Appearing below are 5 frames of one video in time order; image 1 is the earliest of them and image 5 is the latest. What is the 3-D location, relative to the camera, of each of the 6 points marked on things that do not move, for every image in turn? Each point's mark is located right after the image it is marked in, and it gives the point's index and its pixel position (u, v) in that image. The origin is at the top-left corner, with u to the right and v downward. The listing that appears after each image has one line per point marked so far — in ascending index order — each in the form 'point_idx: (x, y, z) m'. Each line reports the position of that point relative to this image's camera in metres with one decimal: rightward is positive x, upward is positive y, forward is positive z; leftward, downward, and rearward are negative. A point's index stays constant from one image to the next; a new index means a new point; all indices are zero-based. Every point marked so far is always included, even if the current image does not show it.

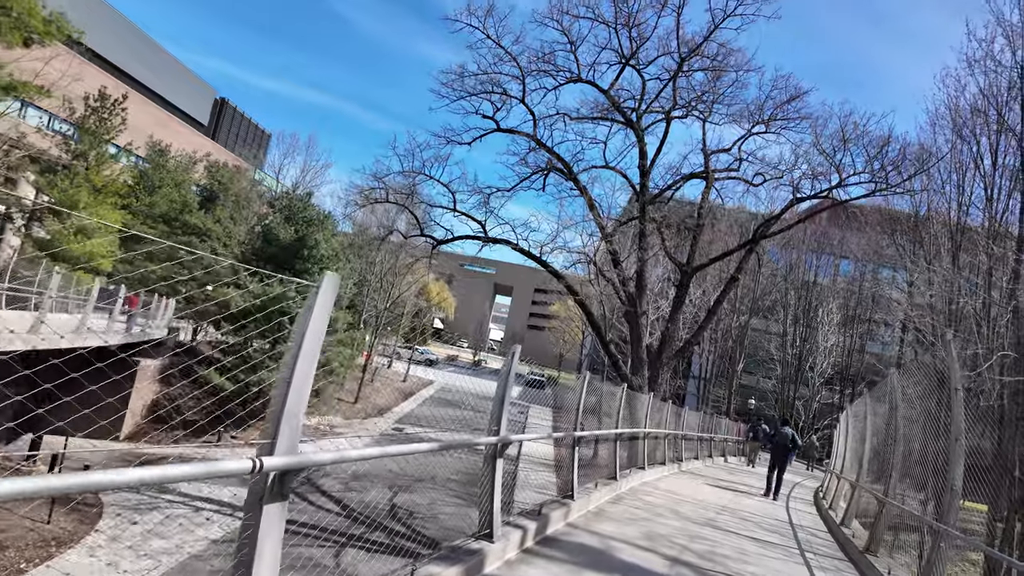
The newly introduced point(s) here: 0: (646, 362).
0: (+2.7, -1.5, +14.3) m
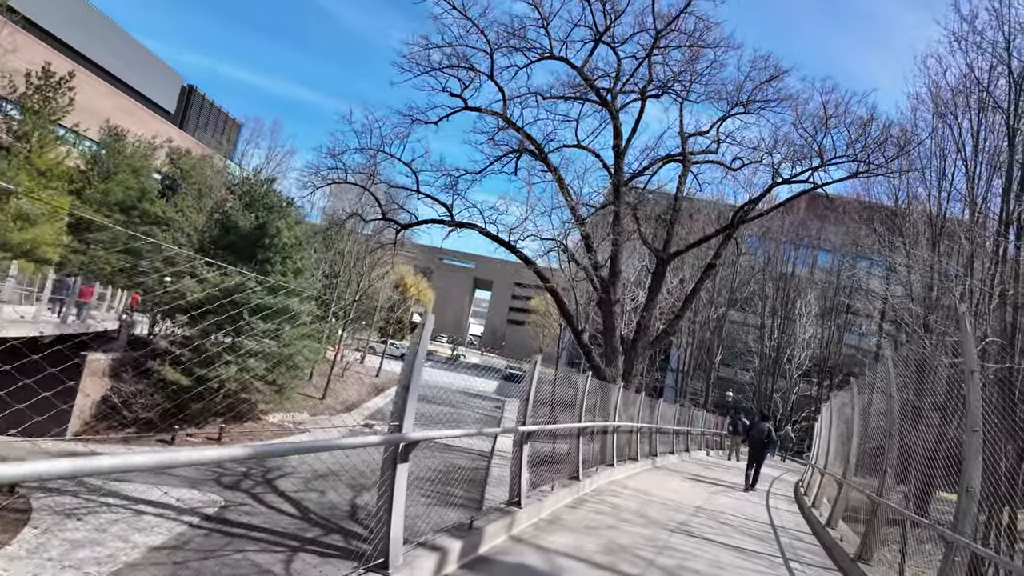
0: (+2.1, -1.3, +14.0) m
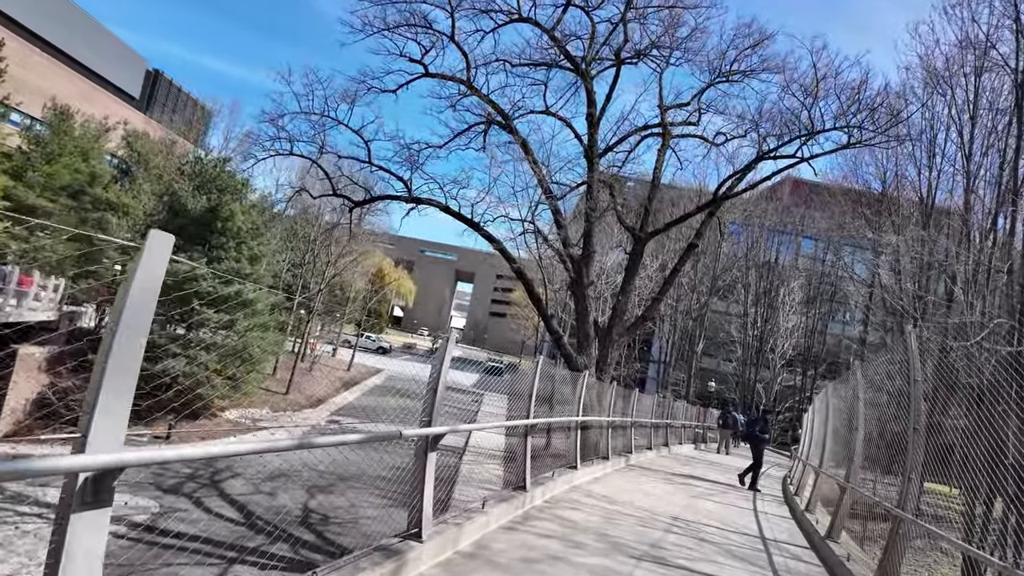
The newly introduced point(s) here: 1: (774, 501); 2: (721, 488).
0: (+1.6, -1.0, +13.3) m
1: (+5.0, -4.1, +12.7) m
2: (+3.9, -3.8, +12.6) m
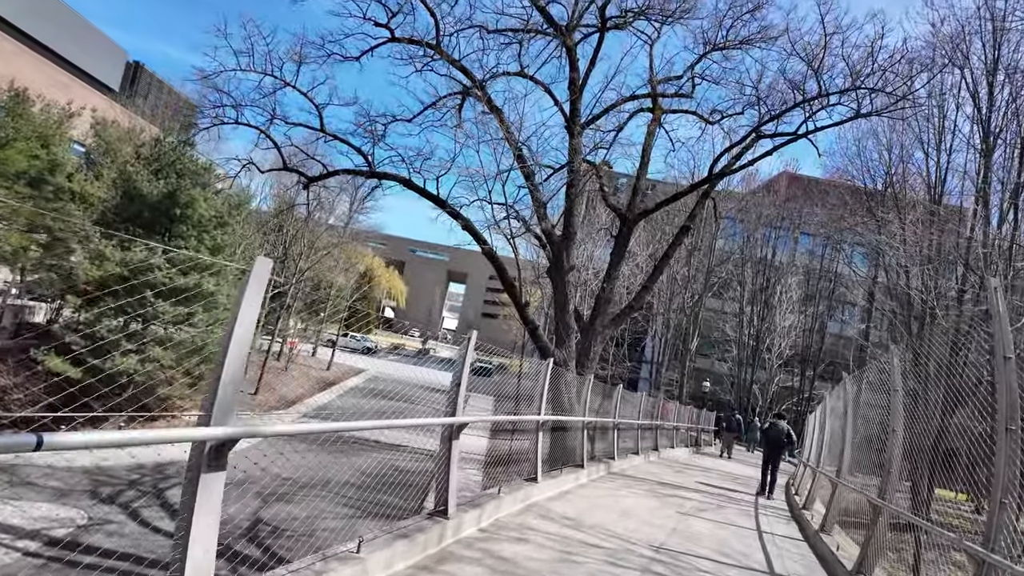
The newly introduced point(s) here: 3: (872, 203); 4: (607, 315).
0: (+1.3, -0.9, +12.6) m
1: (+4.7, -3.9, +11.9) m
2: (+3.6, -3.7, +11.8) m
3: (+9.3, +2.2, +17.2) m
4: (+1.9, -0.6, +12.8) m
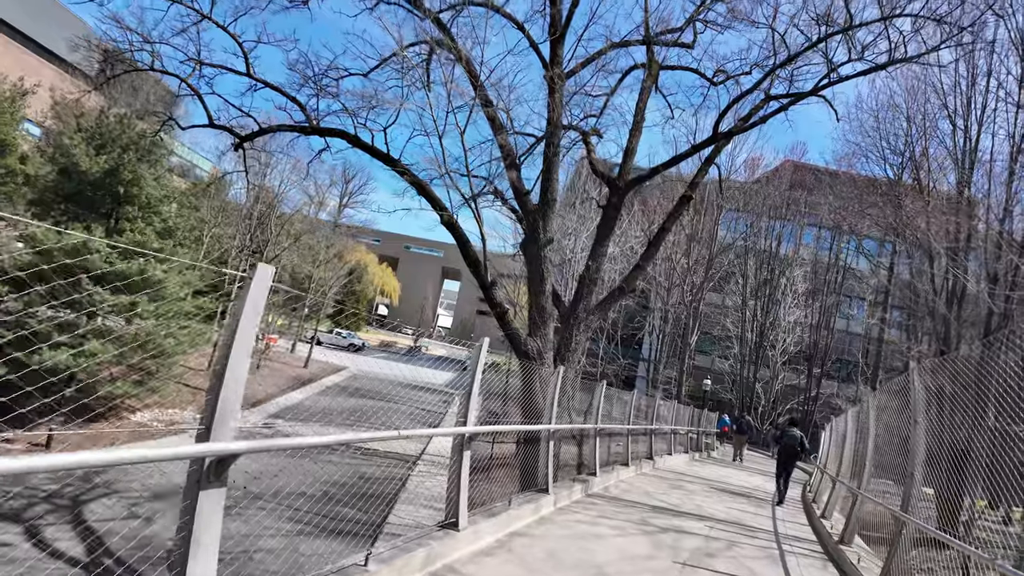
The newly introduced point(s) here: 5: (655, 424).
0: (+1.0, -0.7, +11.6) m
1: (+4.4, -3.8, +10.9) m
2: (+3.3, -3.5, +10.8) m
3: (+9.0, +2.3, +16.2) m
4: (+1.7, -0.4, +11.7) m
5: (+3.5, -3.3, +16.3) m
